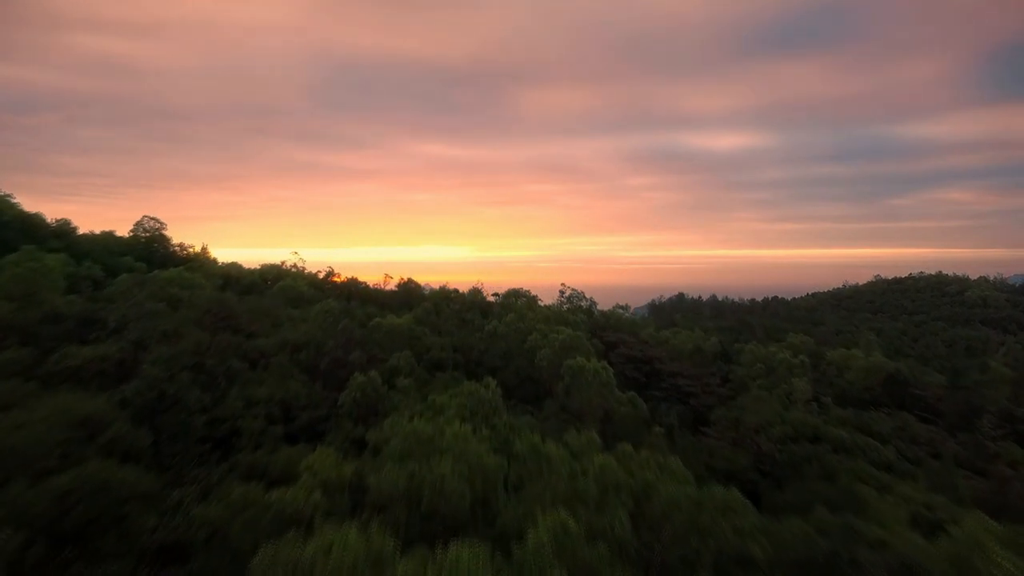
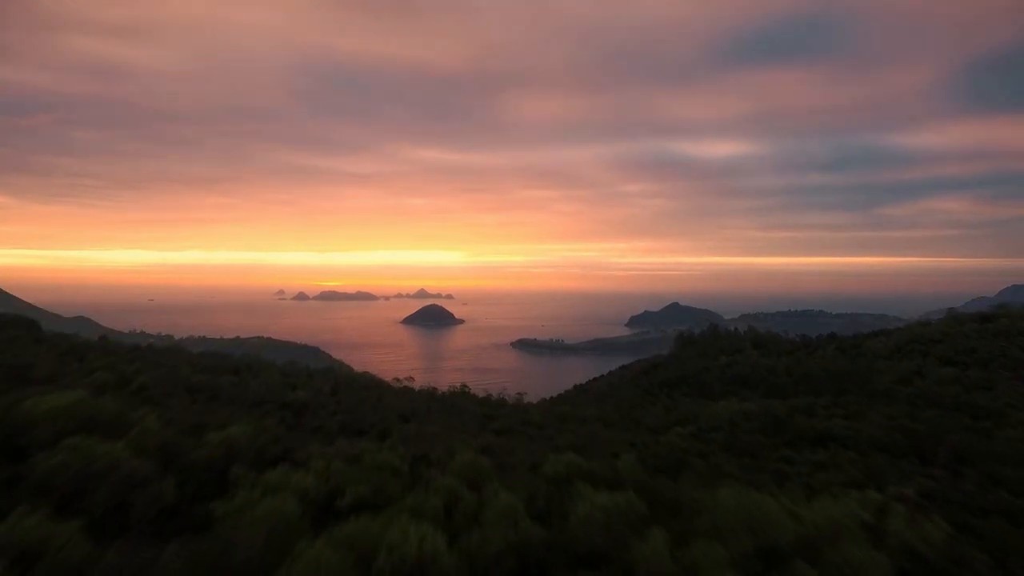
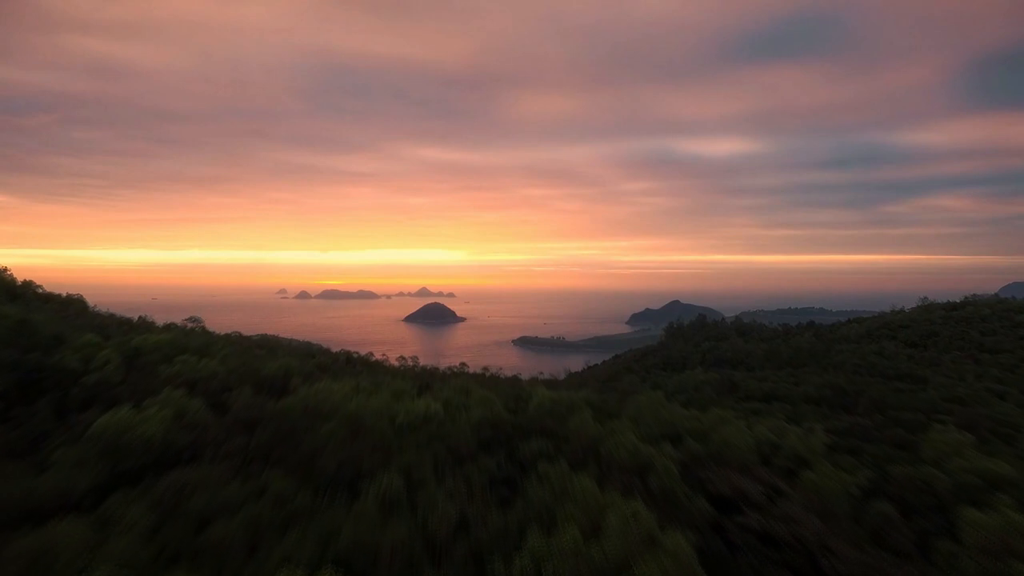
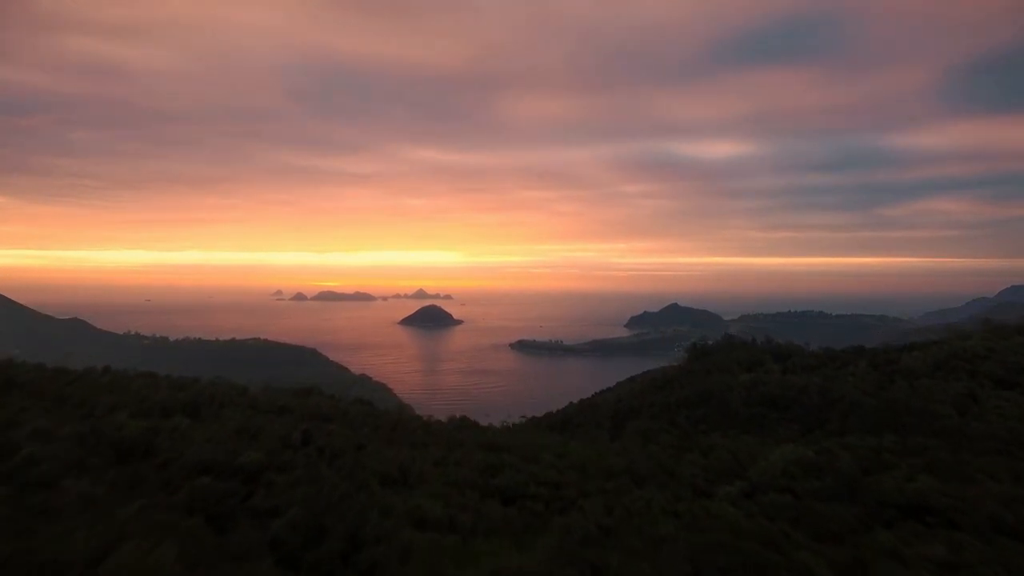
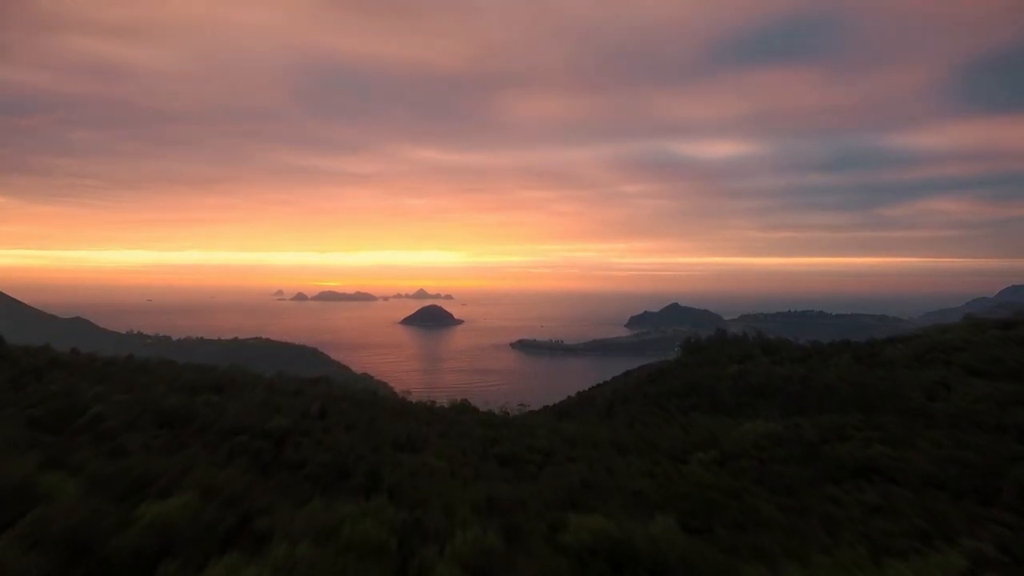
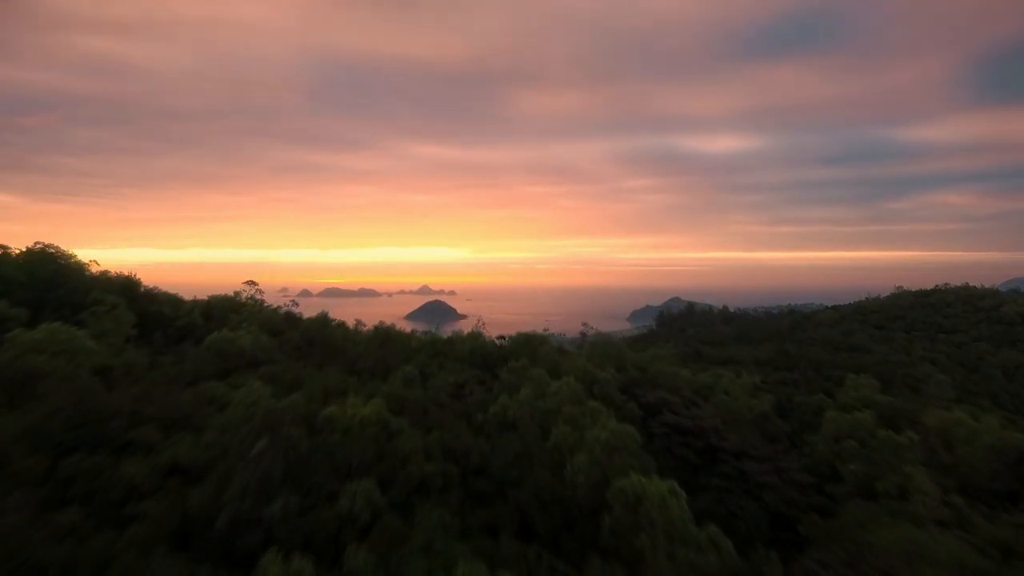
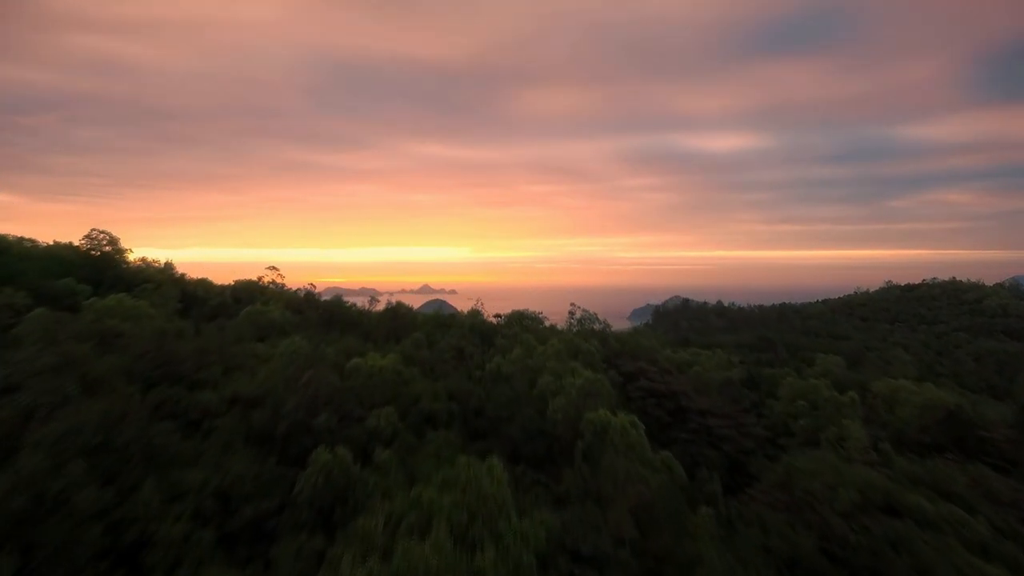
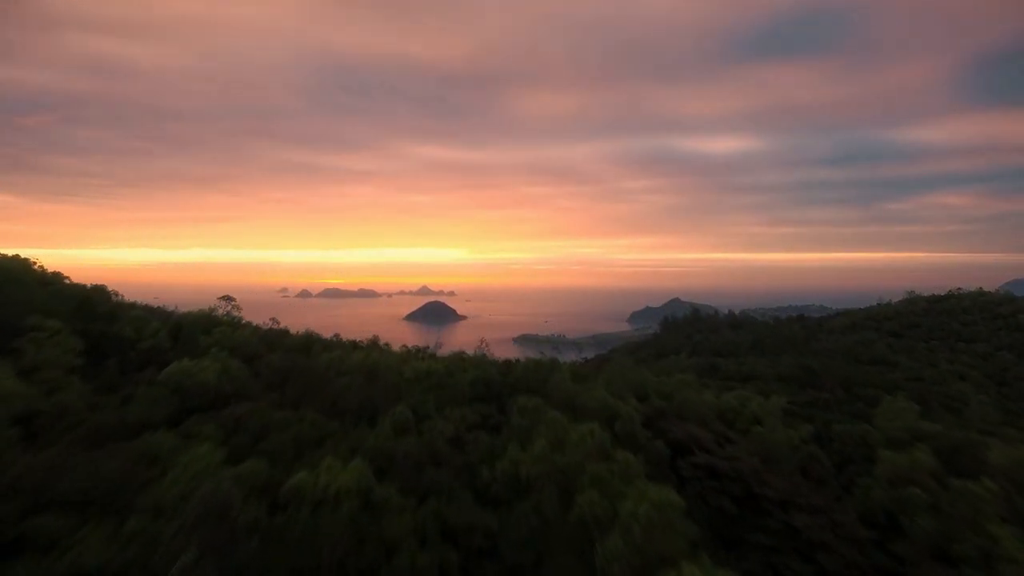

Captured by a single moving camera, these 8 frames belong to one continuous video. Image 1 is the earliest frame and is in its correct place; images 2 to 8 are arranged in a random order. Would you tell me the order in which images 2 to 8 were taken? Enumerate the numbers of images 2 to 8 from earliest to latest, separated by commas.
7, 6, 8, 3, 2, 5, 4
